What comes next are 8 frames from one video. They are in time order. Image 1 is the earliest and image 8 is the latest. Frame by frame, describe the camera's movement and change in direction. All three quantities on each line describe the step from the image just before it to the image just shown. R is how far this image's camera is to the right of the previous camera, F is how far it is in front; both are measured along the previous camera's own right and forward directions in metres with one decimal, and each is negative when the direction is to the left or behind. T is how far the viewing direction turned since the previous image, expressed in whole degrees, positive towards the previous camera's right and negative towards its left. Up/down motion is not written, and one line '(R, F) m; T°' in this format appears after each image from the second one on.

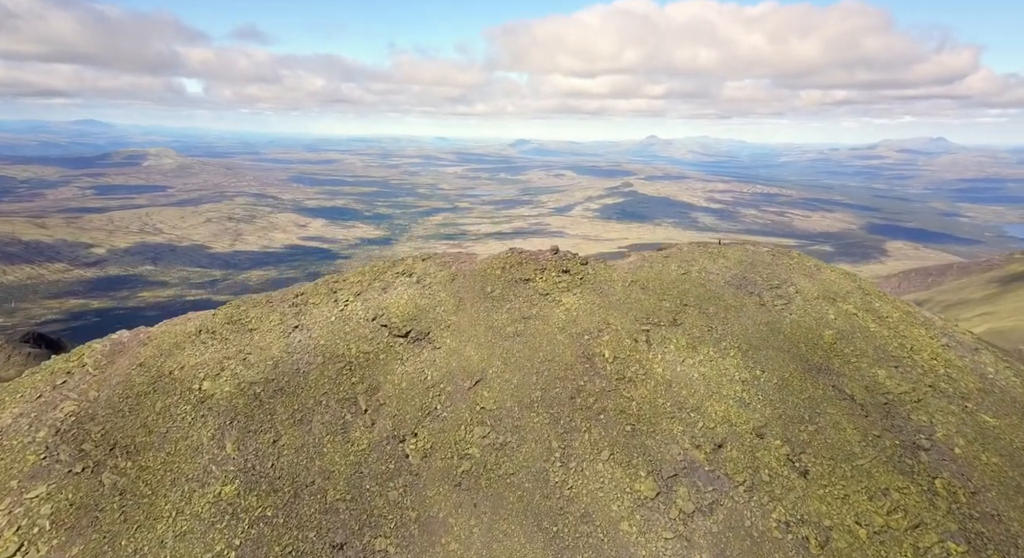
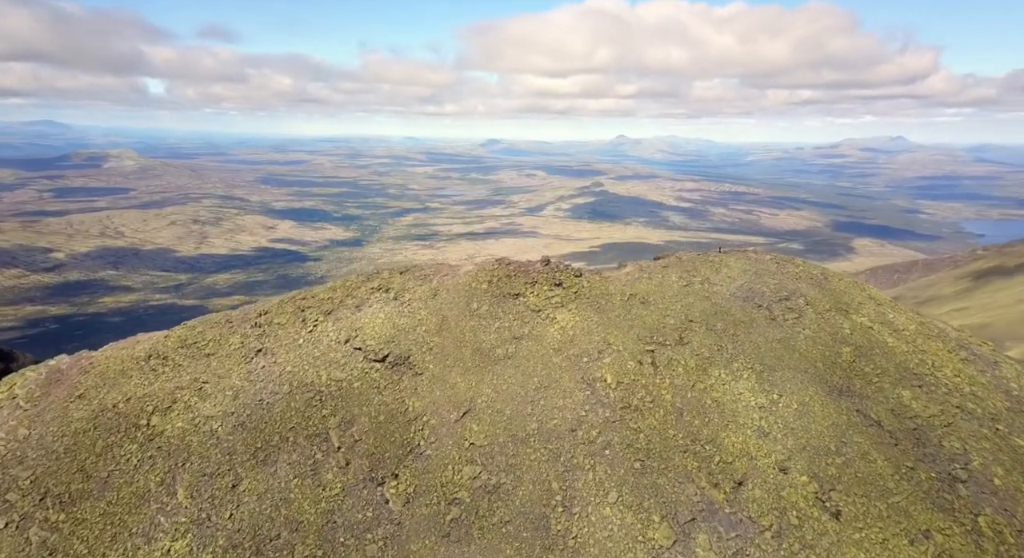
(-0.8, +3.3) m; +3°
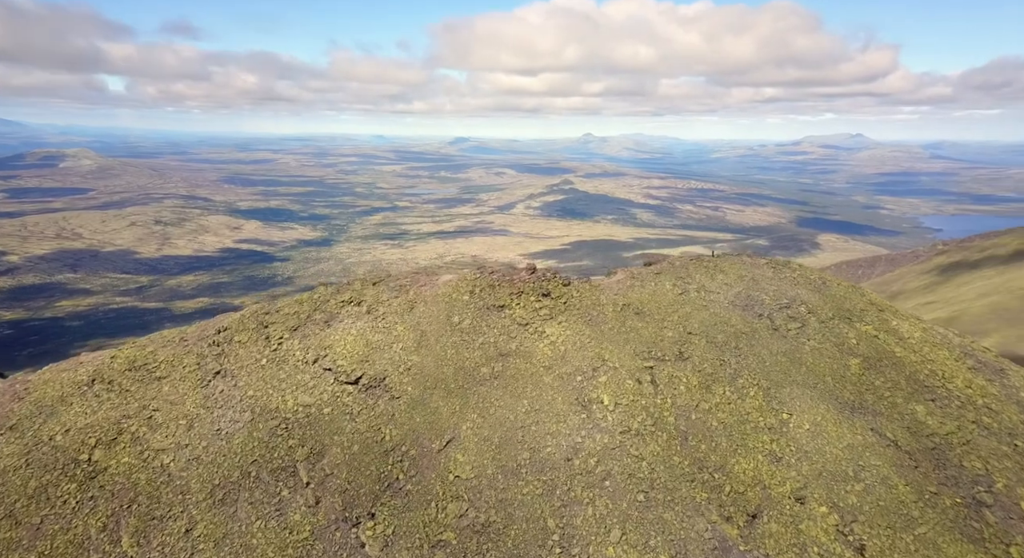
(-0.6, +2.6) m; +3°
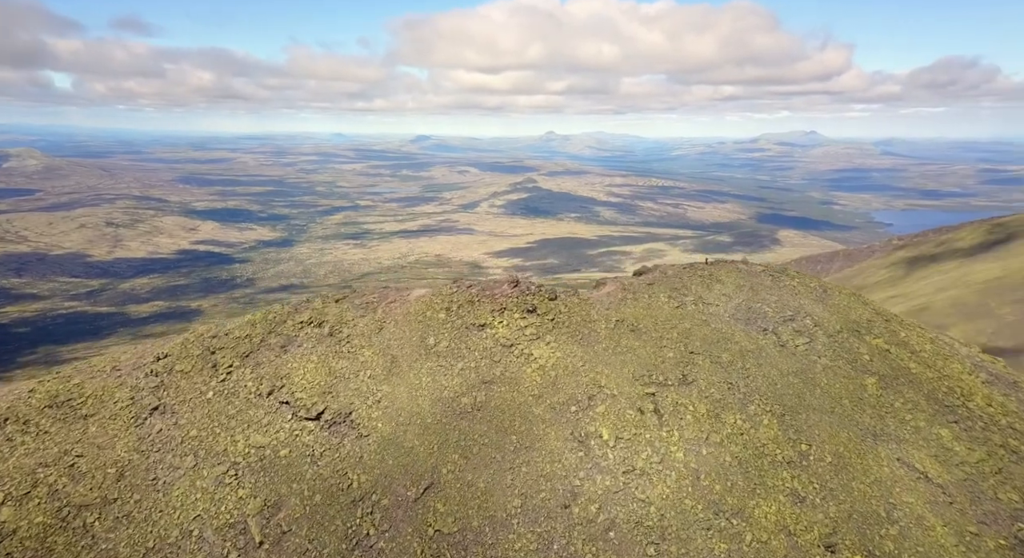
(-0.7, +3.3) m; +3°
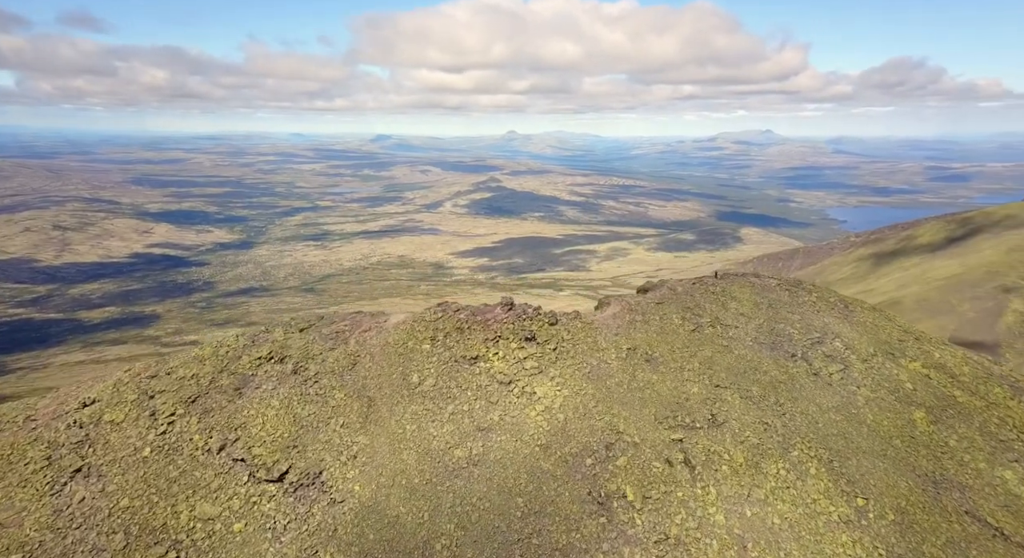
(-1.3, +3.9) m; +4°
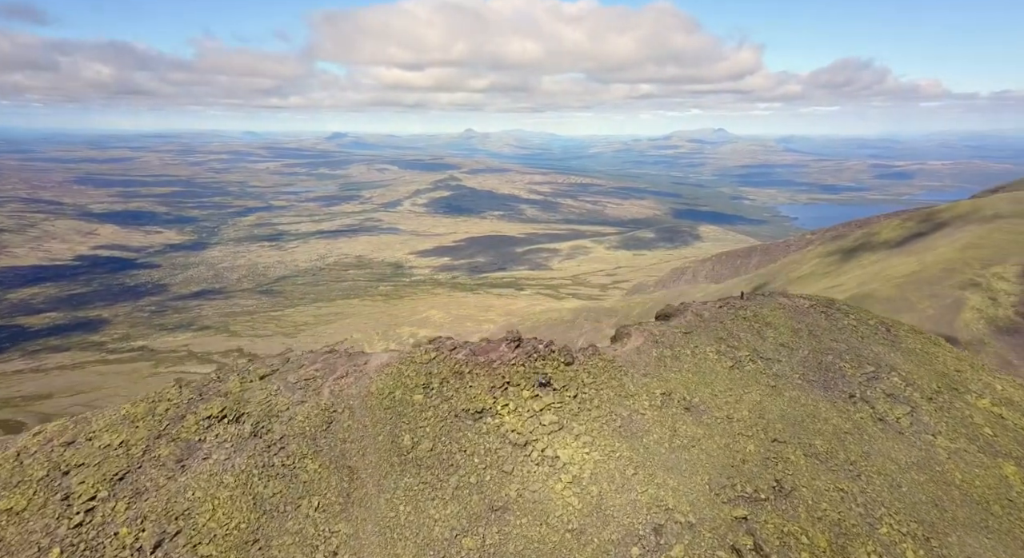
(-1.8, +4.5) m; +4°
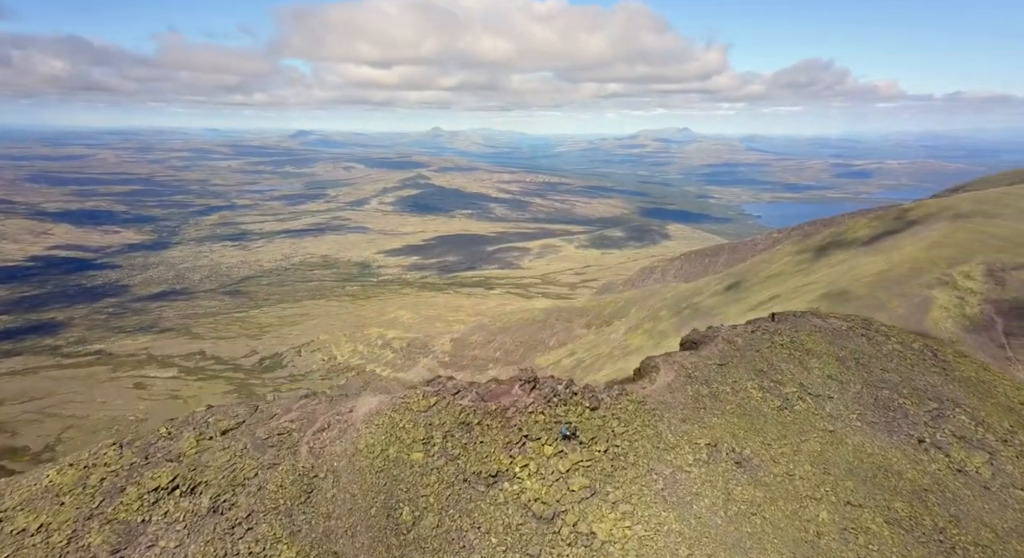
(-1.5, +3.6) m; +3°
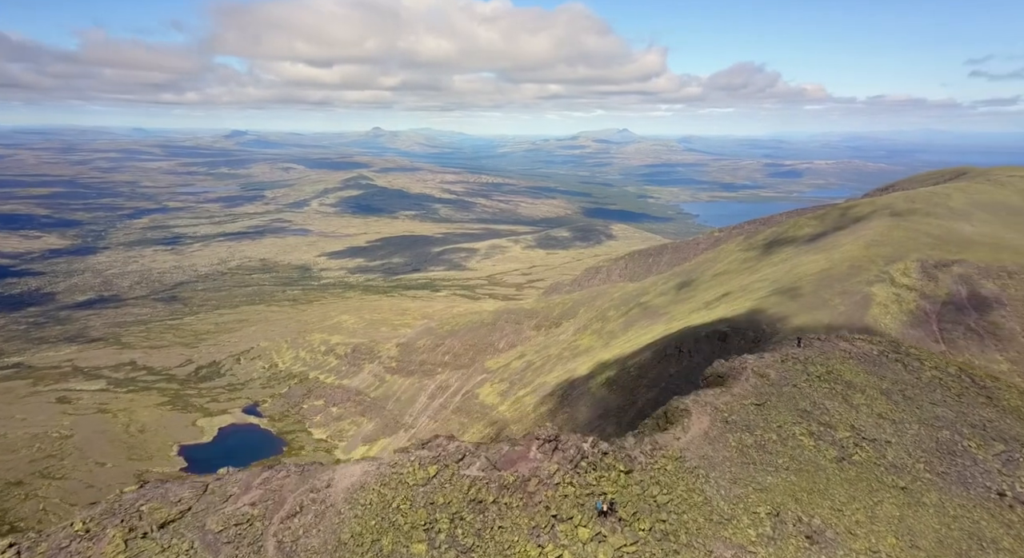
(-1.8, +4.0) m; +6°
